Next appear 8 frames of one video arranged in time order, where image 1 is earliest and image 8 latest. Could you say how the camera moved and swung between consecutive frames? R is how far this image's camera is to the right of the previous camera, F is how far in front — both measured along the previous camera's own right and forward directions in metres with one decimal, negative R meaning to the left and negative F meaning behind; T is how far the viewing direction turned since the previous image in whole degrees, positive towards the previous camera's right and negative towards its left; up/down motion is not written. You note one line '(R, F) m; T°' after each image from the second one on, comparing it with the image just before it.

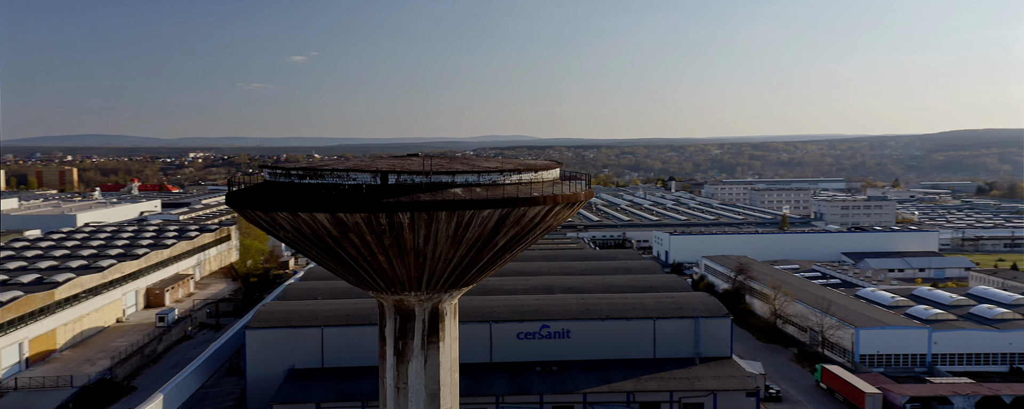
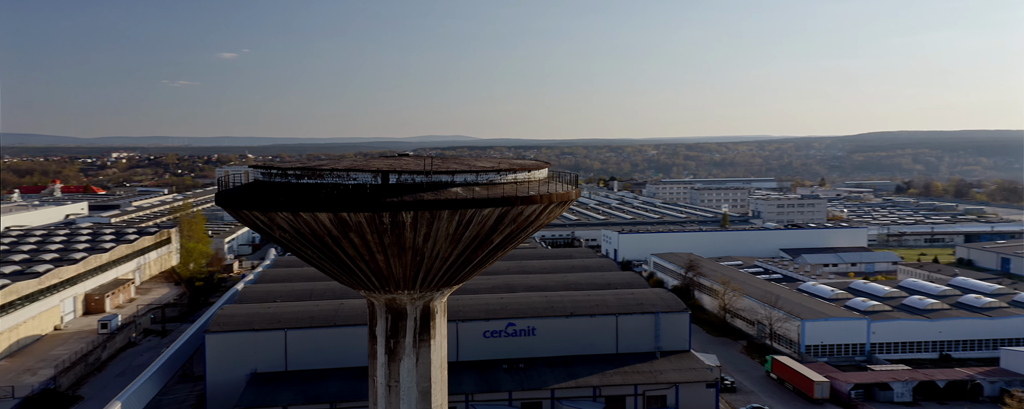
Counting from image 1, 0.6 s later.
(-0.4, -0.1) m; +5°
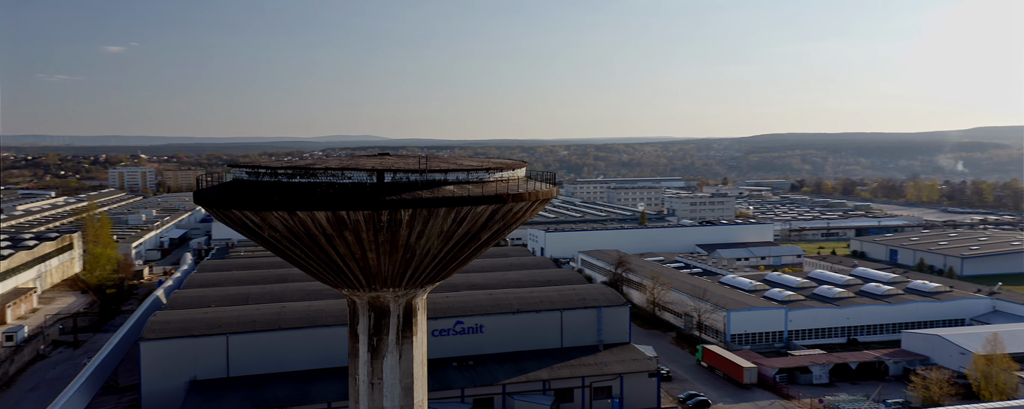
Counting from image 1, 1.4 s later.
(-0.6, -0.1) m; +8°
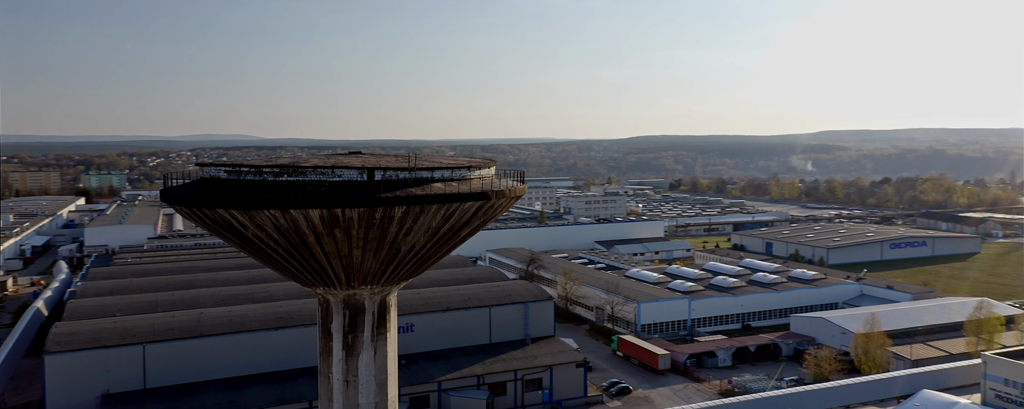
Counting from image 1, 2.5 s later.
(-0.7, -0.1) m; +10°
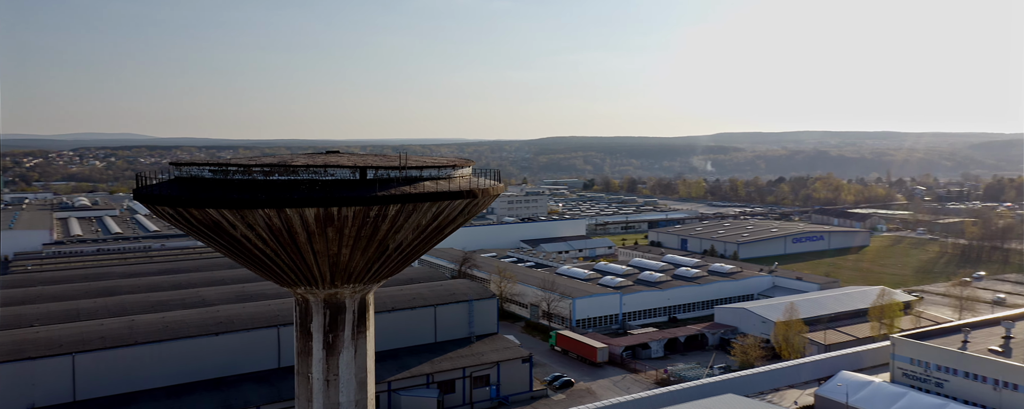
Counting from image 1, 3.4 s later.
(-0.5, -0.1) m; +7°
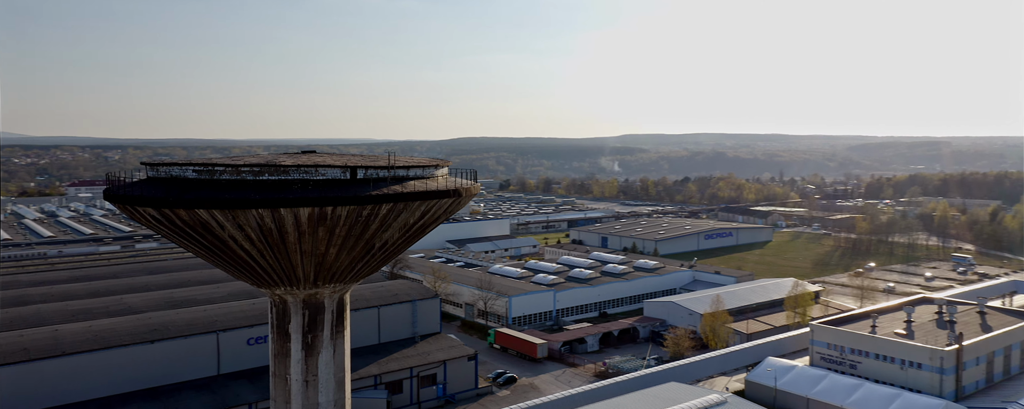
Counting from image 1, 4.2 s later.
(-0.5, -0.1) m; +7°
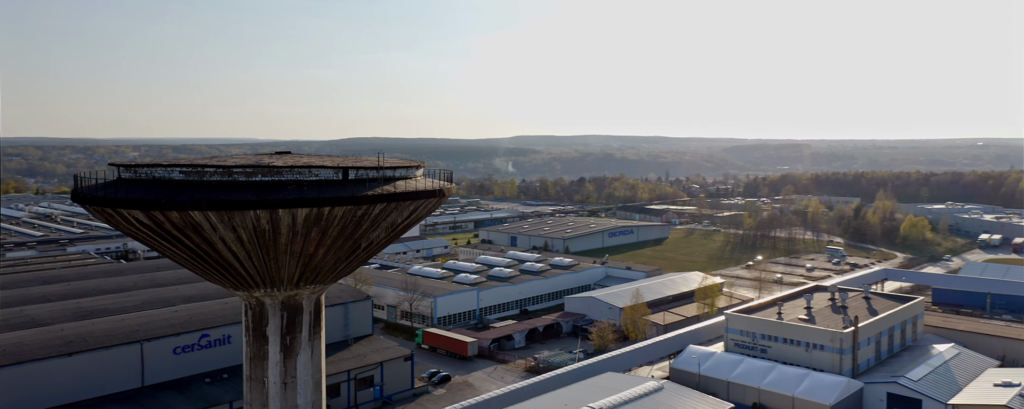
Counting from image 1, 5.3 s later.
(-0.7, -0.1) m; +9°
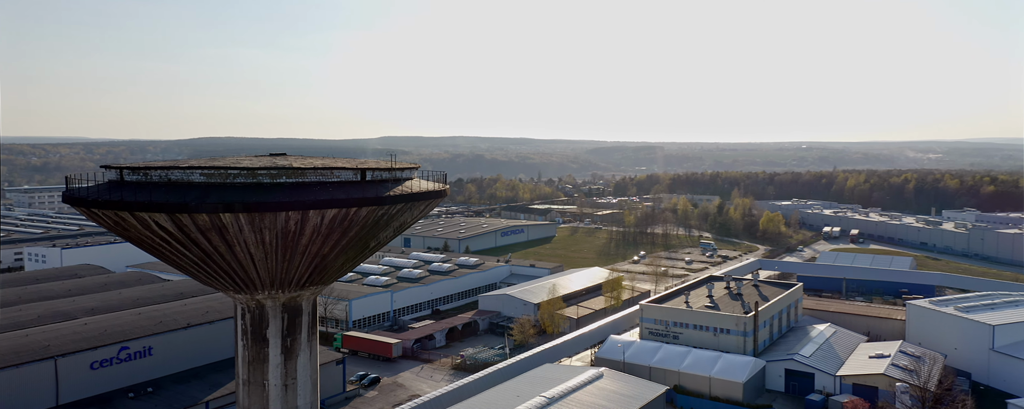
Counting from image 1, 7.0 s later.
(-1.0, -0.2) m; +11°
